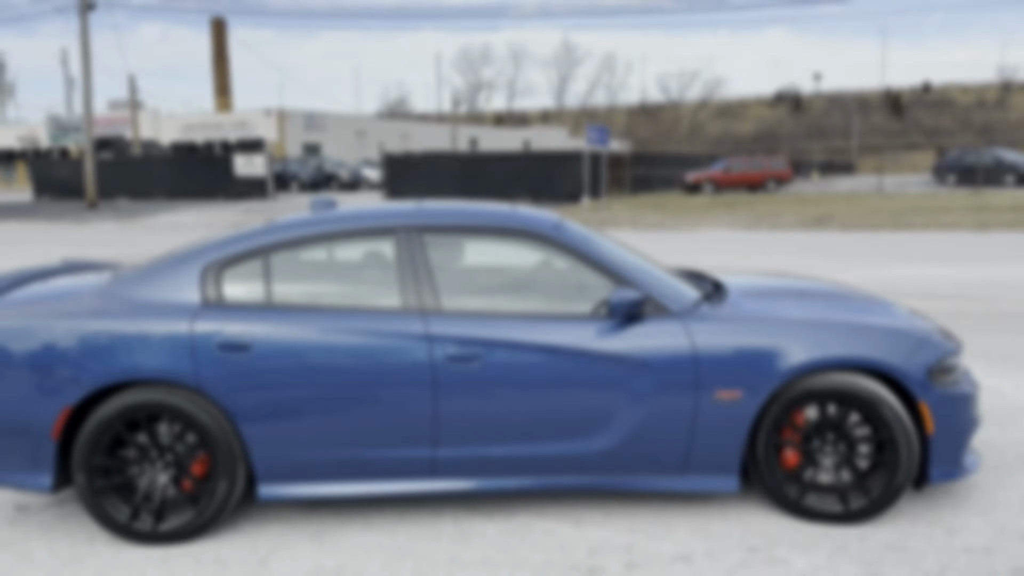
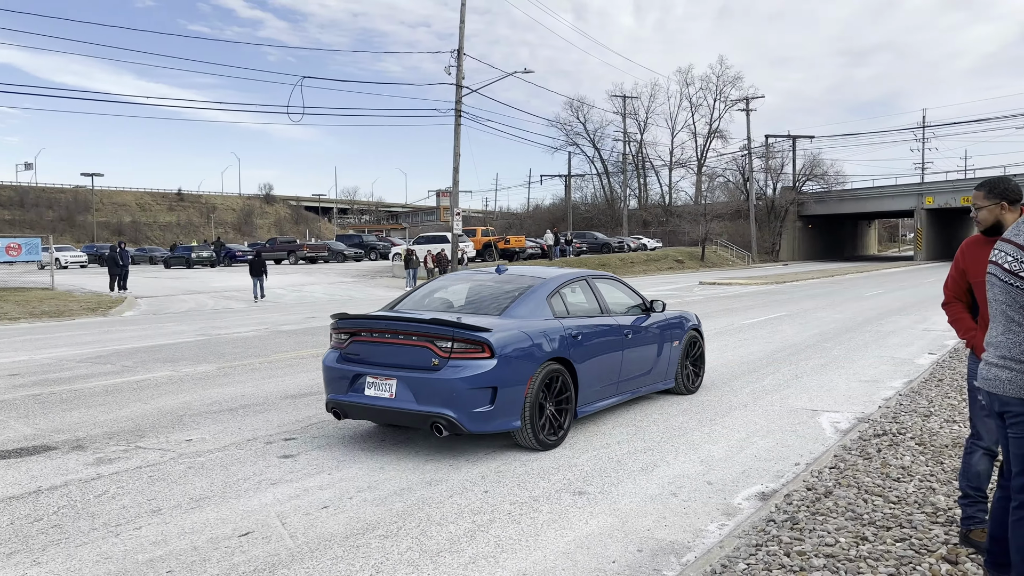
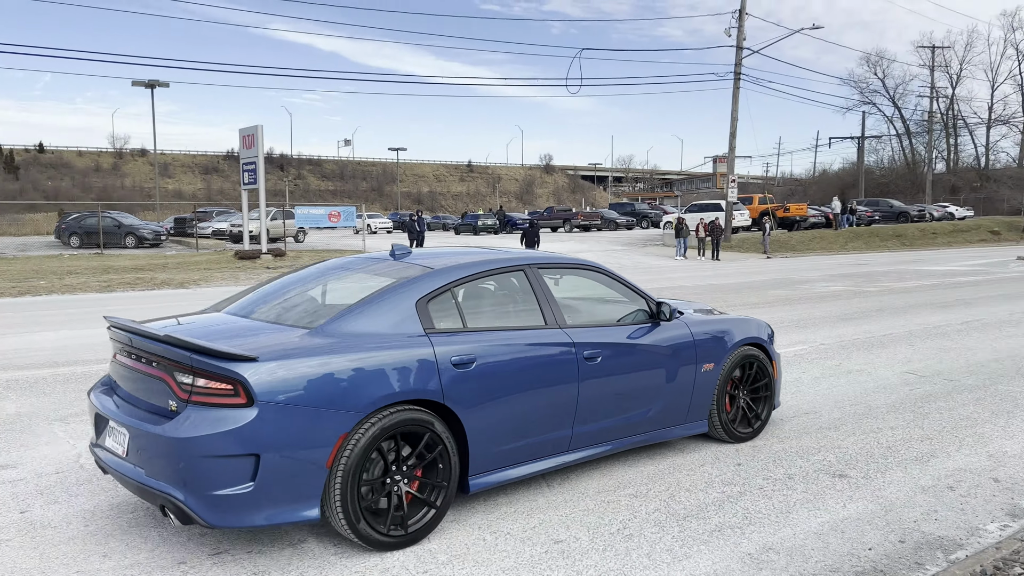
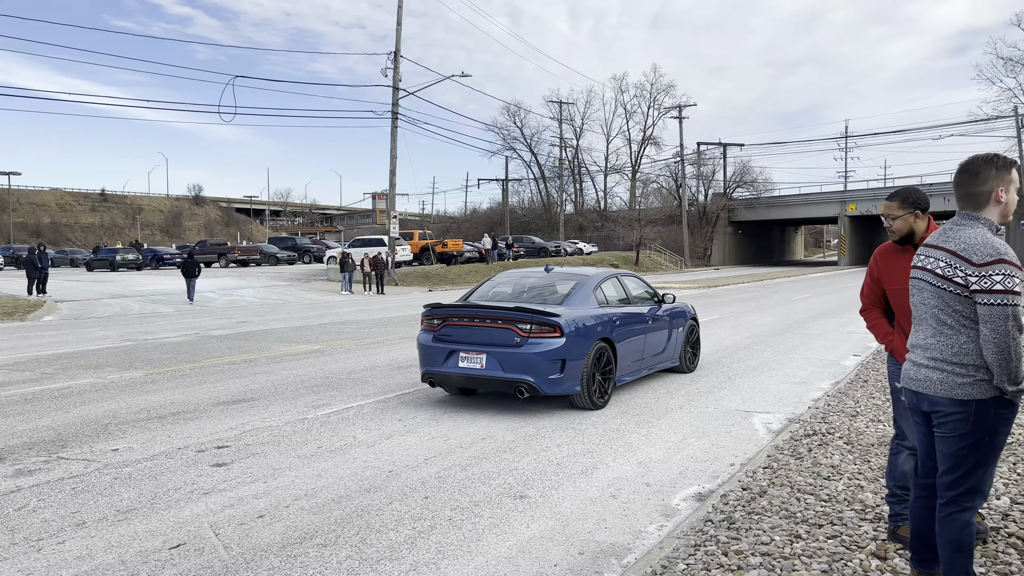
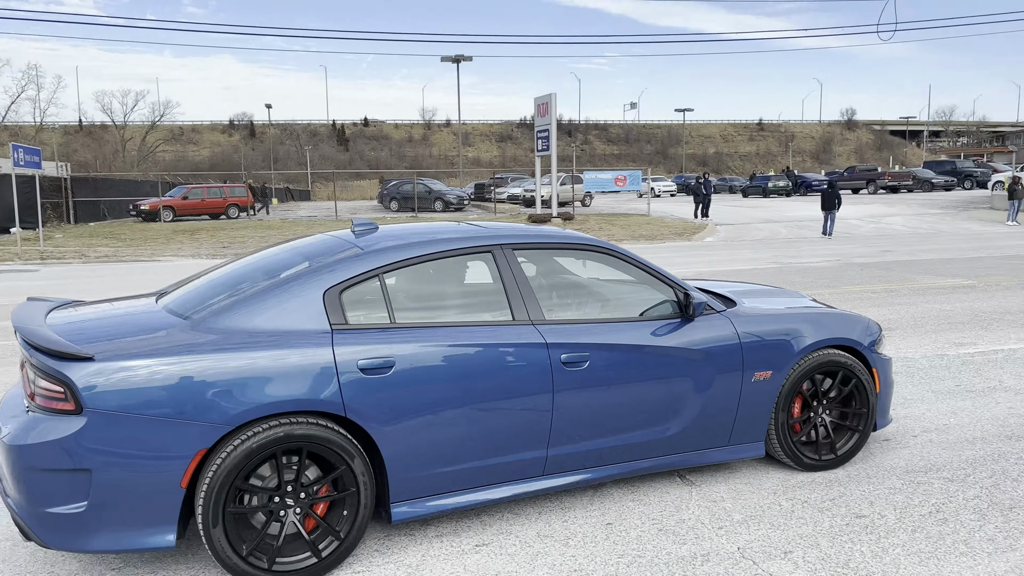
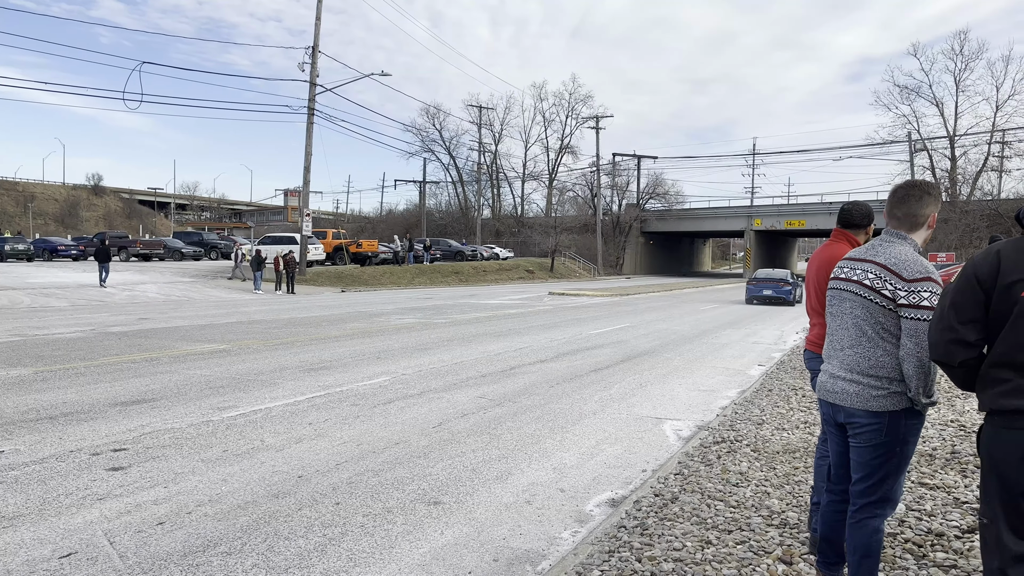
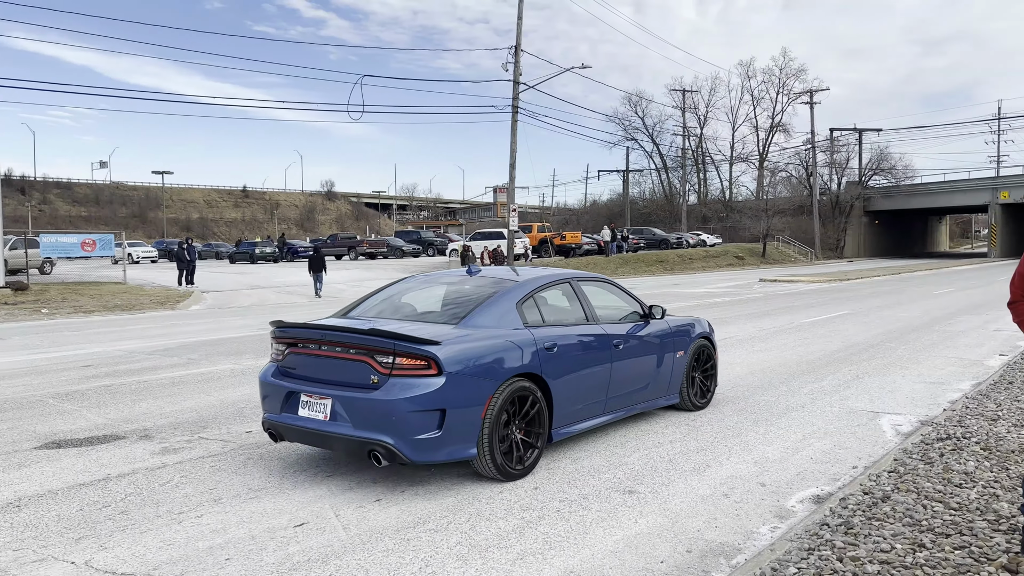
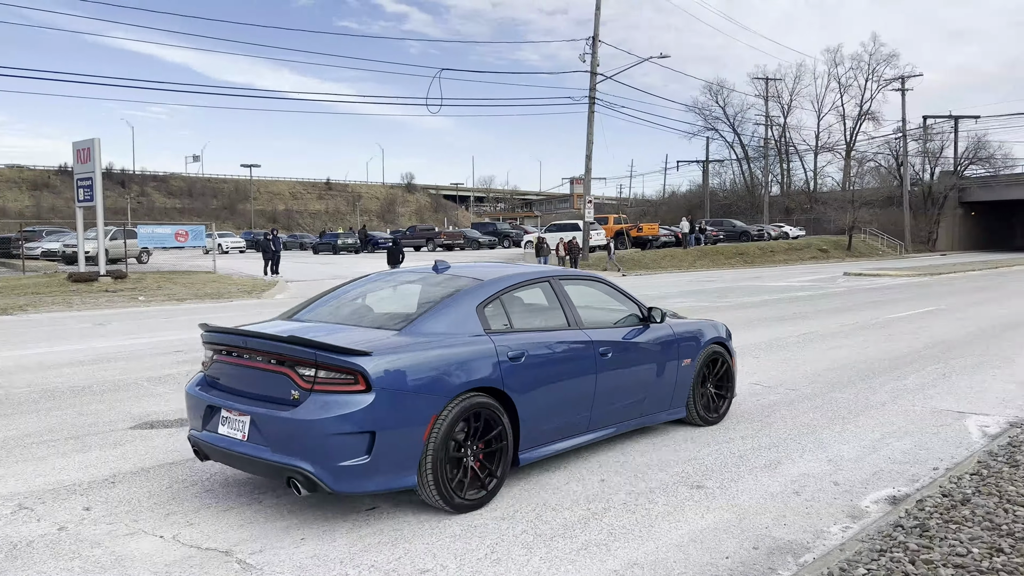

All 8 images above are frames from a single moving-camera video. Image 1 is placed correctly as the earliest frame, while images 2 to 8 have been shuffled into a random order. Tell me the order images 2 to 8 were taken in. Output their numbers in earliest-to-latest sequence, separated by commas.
5, 3, 8, 7, 2, 4, 6
